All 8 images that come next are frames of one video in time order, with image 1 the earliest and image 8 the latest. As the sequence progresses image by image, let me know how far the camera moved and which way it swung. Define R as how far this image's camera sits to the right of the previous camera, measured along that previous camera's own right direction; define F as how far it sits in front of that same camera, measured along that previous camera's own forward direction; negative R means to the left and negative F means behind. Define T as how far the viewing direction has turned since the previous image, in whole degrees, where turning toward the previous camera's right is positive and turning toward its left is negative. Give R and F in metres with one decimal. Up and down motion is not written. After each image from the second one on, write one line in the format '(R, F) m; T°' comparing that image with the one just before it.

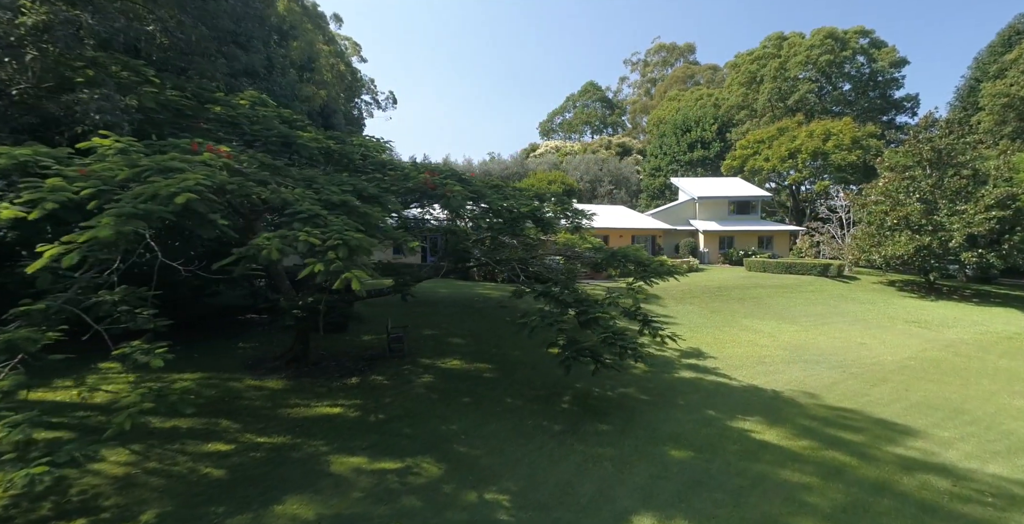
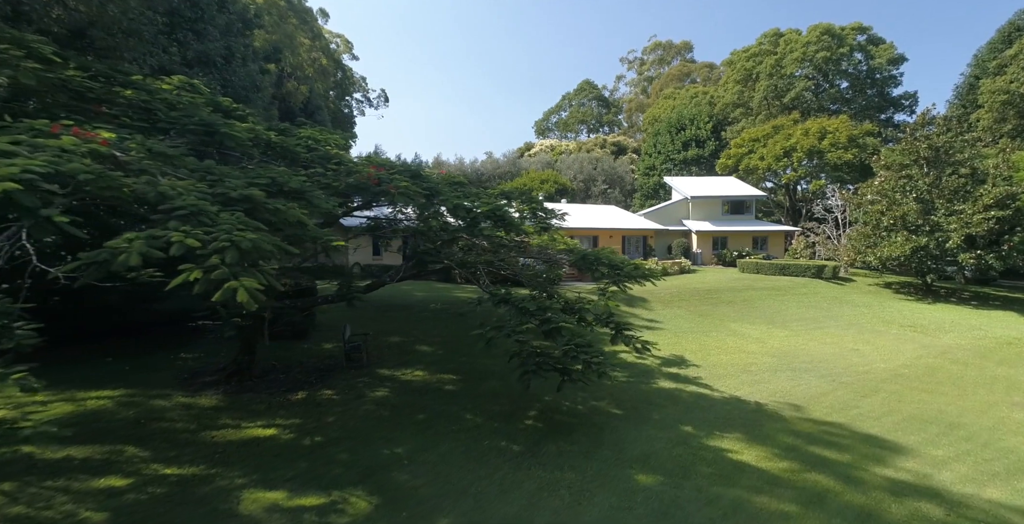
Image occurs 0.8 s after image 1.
(+0.6, +0.6) m; 0°
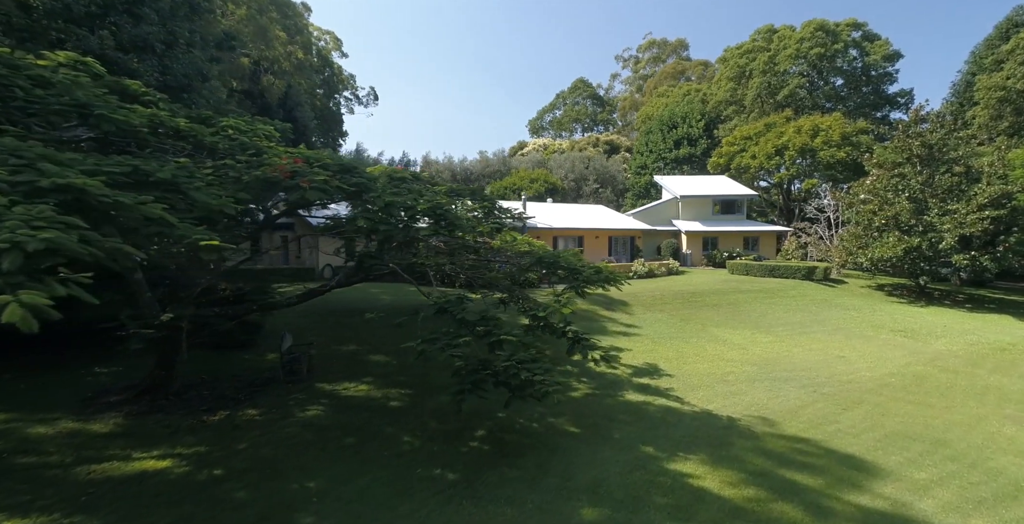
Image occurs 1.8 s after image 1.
(+0.8, +0.6) m; 0°
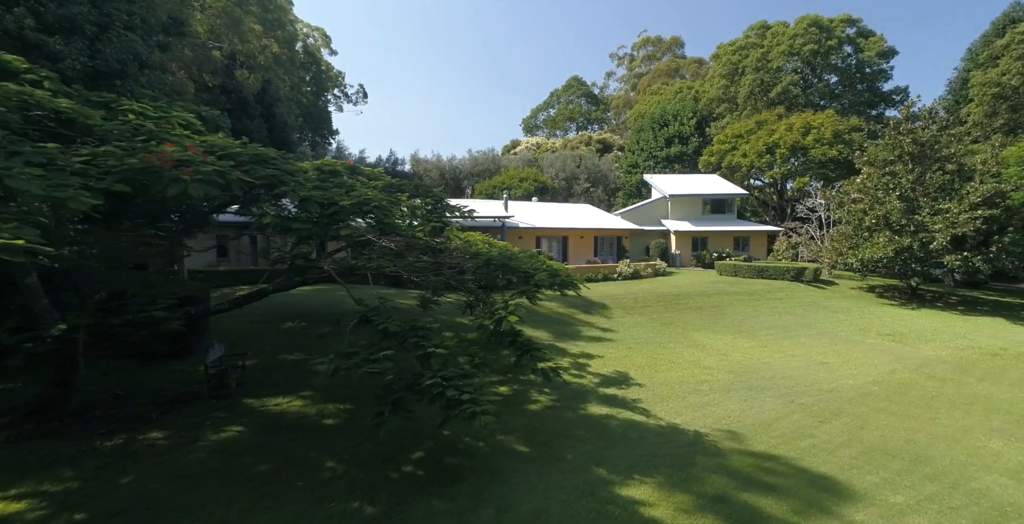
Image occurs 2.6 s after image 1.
(+0.8, +0.6) m; 0°
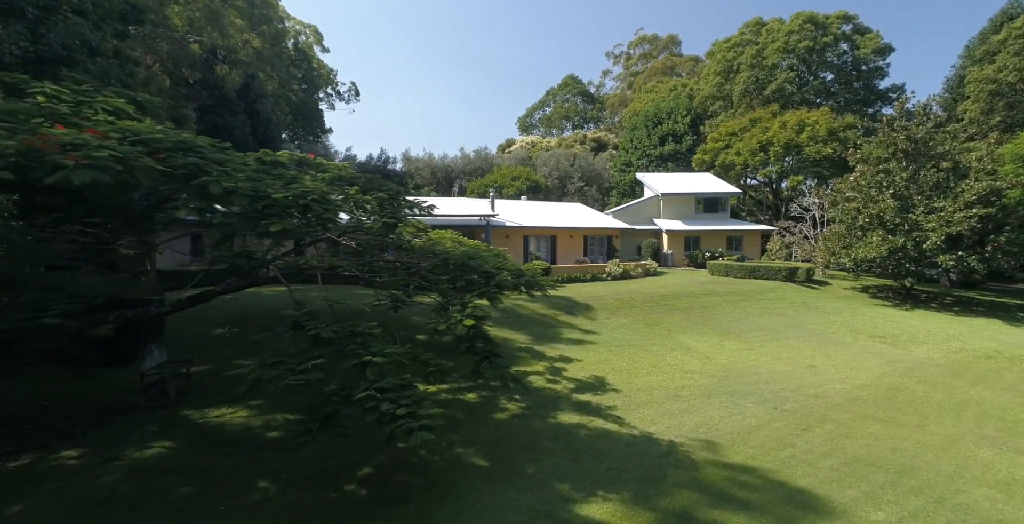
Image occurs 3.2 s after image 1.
(+0.5, +0.4) m; 0°
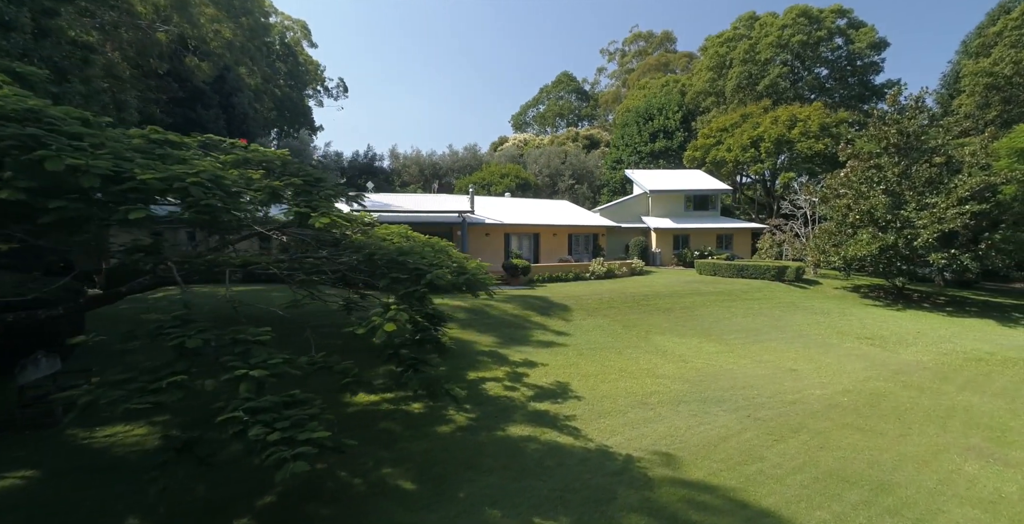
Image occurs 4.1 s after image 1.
(+0.8, +0.6) m; 0°
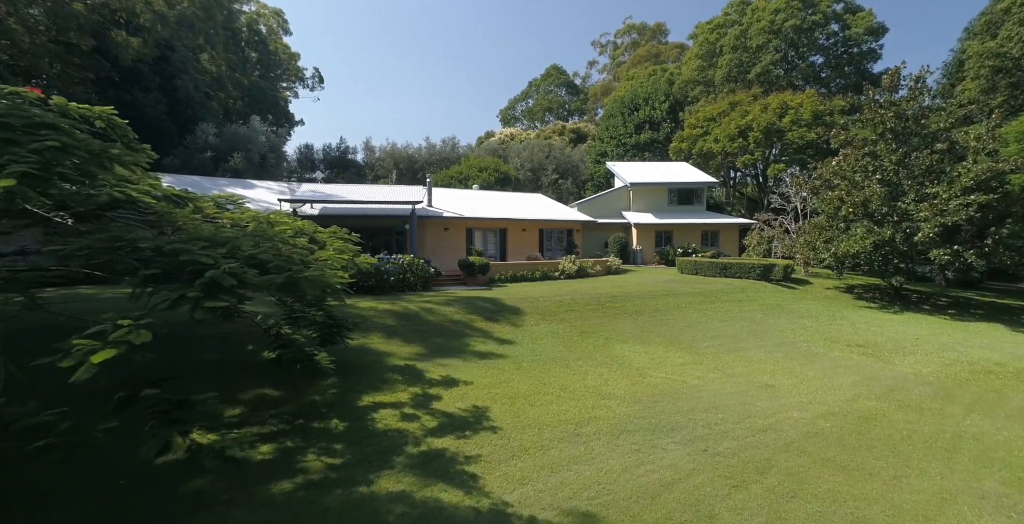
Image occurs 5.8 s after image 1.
(+1.4, +1.7) m; 0°
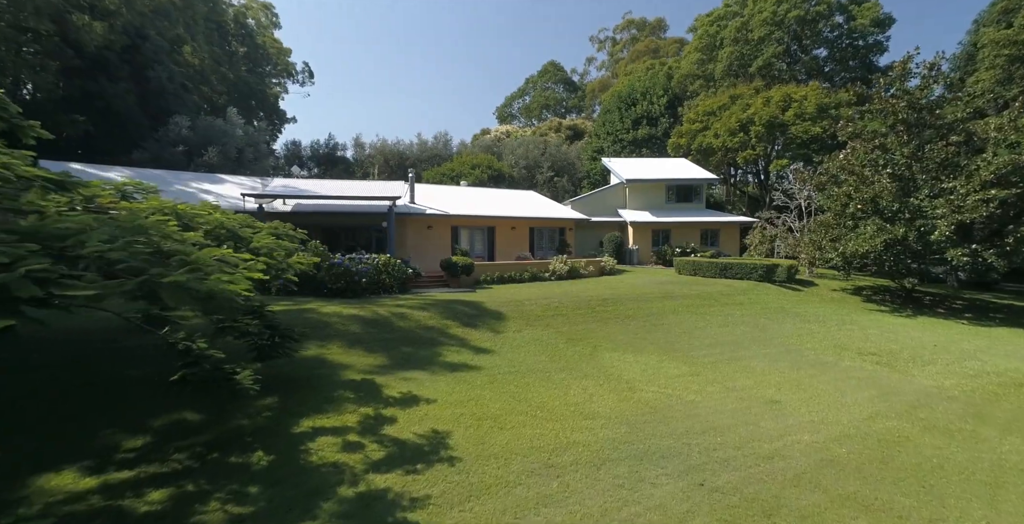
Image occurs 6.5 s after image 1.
(+0.4, +1.1) m; 0°
